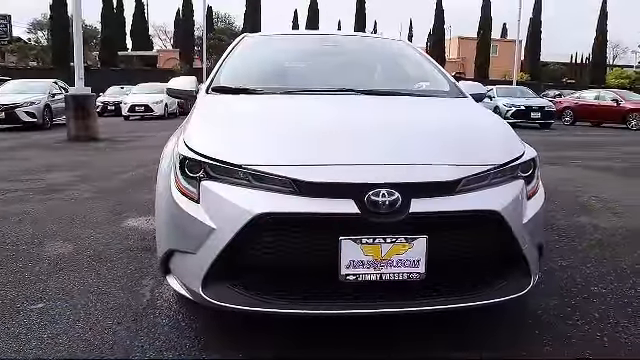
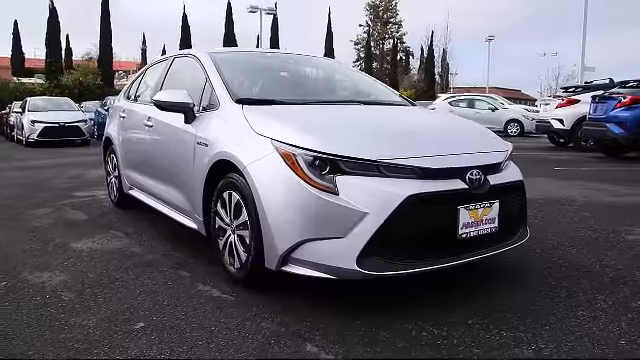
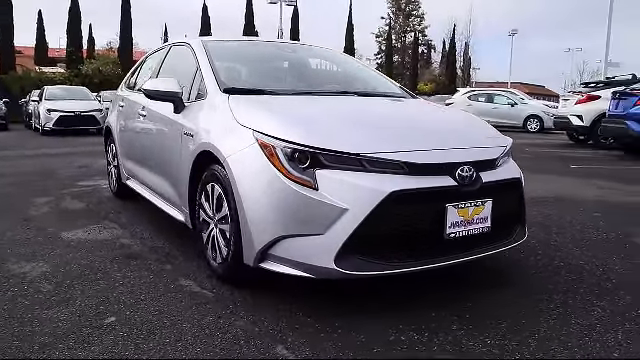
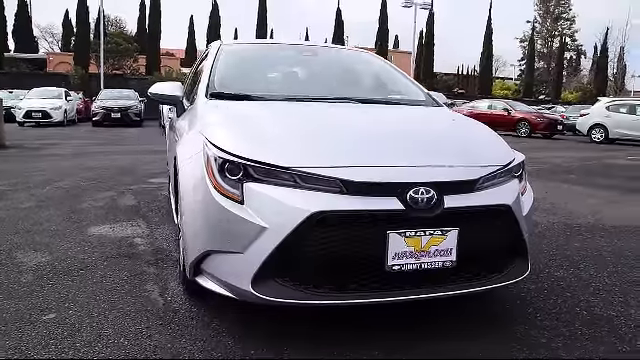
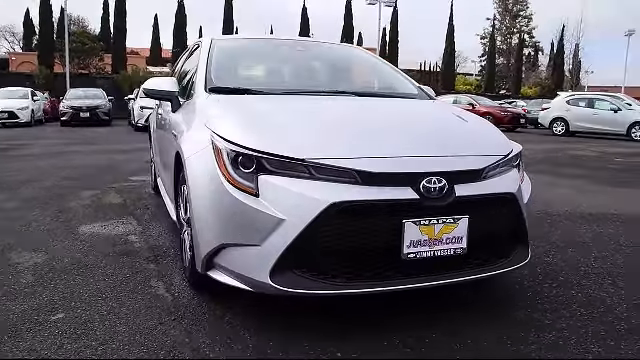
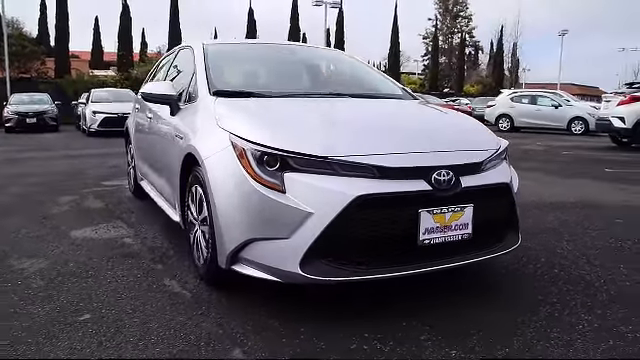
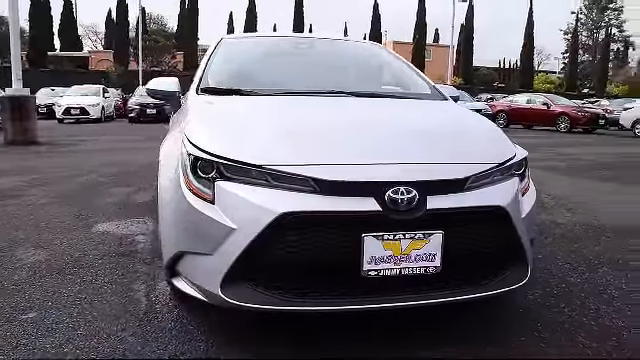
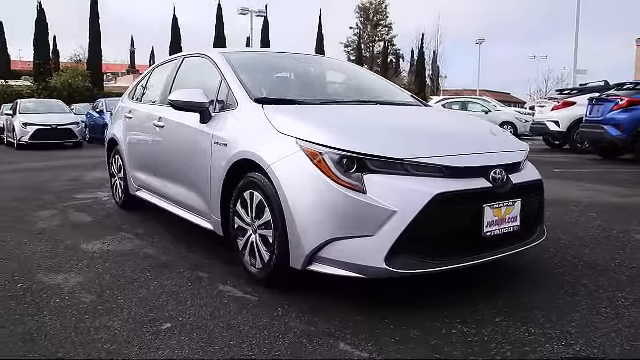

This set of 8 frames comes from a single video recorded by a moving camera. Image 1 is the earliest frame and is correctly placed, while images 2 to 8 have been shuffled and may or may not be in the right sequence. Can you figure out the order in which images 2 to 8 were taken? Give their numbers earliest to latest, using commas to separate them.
7, 4, 5, 6, 3, 2, 8
